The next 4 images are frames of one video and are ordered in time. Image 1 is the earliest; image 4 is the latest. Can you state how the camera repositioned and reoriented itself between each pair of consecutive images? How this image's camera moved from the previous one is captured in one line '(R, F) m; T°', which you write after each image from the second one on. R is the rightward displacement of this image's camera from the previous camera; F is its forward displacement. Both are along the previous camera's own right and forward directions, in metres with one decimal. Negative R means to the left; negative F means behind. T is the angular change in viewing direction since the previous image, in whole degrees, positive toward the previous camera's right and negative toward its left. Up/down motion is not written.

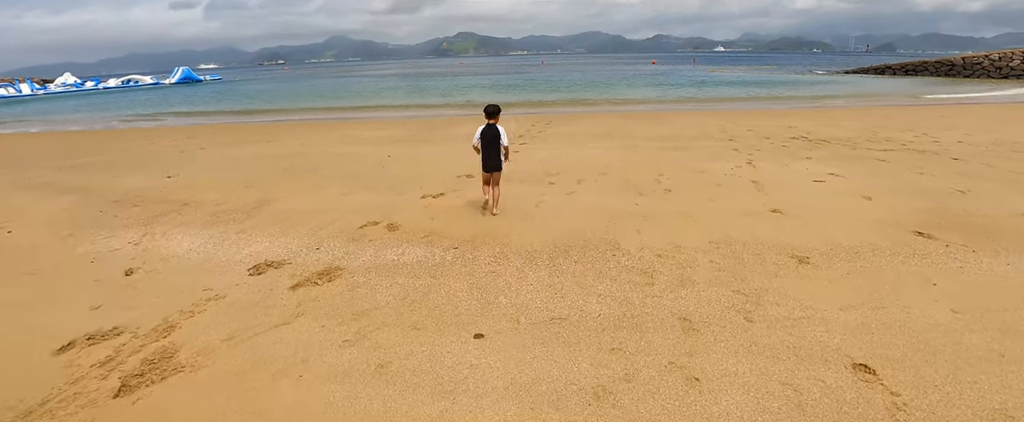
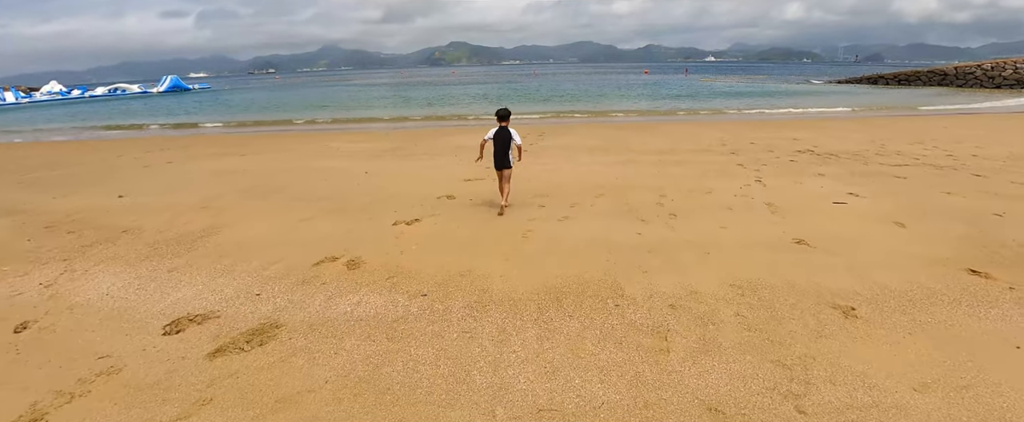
(+0.1, +0.7) m; +1°
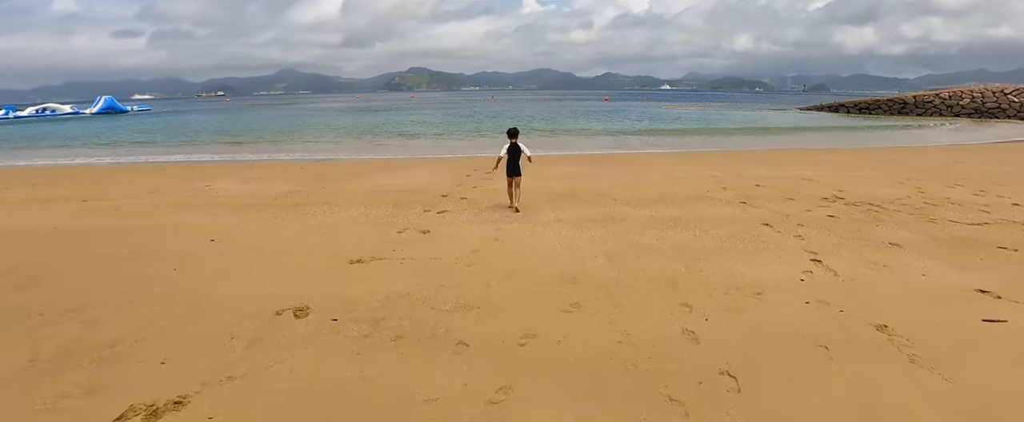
(+0.4, +2.6) m; +5°
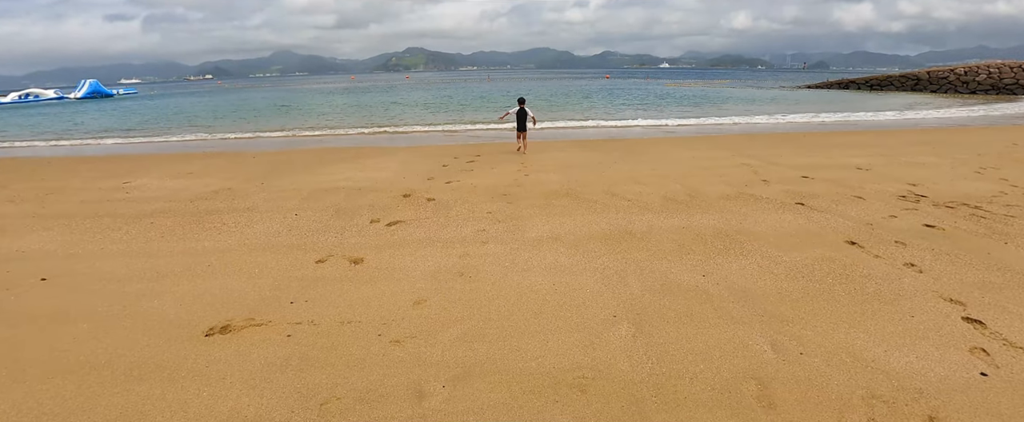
(+0.2, +1.7) m; 0°
